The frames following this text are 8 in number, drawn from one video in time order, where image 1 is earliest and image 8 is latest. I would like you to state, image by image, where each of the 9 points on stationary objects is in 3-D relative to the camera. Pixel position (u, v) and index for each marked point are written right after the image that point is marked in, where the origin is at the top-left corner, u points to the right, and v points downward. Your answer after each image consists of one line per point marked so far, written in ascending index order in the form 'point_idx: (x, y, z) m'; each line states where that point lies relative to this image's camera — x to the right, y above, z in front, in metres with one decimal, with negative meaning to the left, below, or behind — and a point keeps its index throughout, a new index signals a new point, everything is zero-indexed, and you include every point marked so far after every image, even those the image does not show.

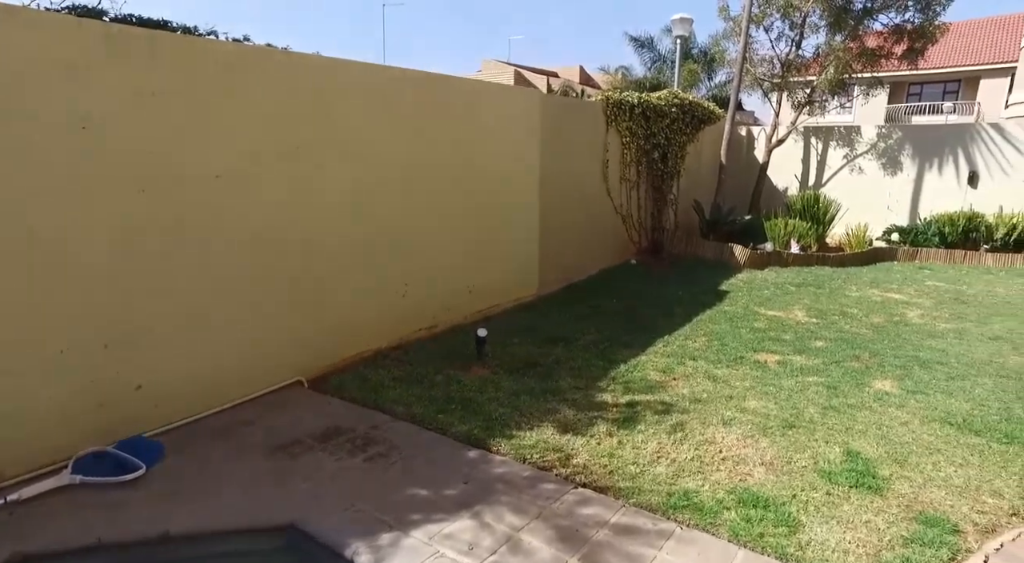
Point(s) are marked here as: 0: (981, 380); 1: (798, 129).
0: (+3.5, -0.7, +4.6) m
1: (+5.4, +2.8, +11.3) m
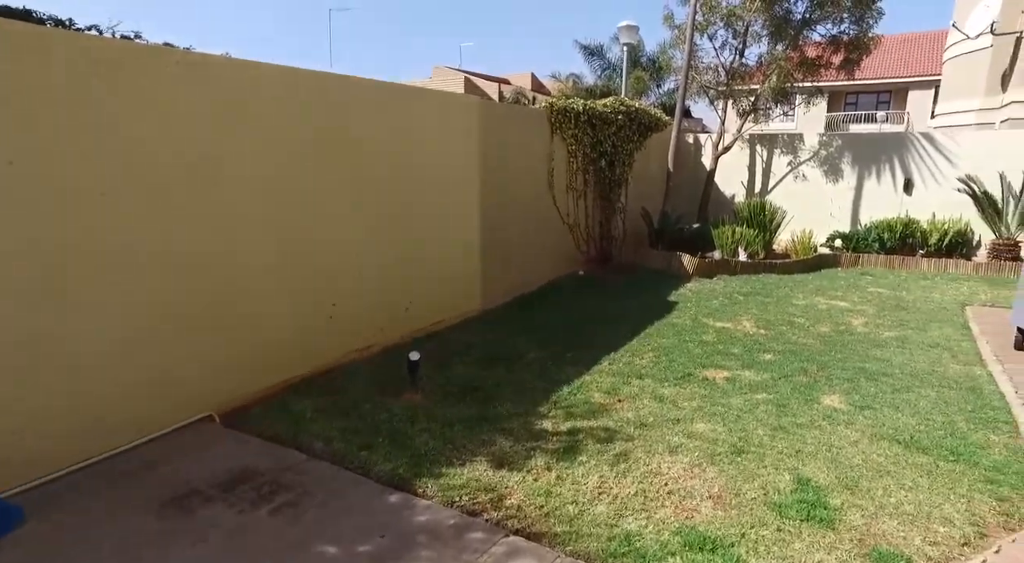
0: (+3.1, -0.8, +4.5) m
1: (+4.4, +2.7, +11.4) m
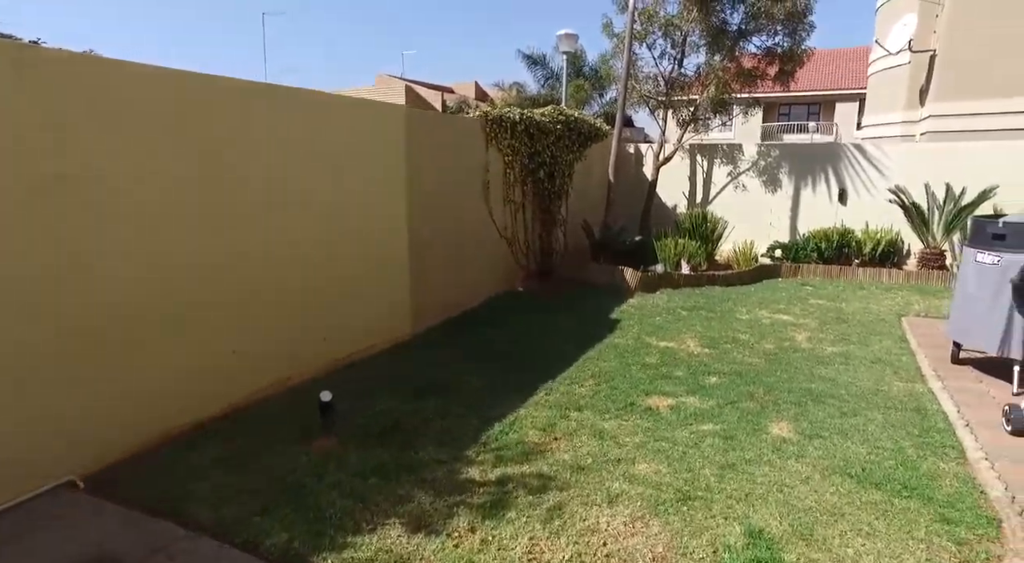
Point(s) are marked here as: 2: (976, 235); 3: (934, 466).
0: (+2.6, -0.9, +4.3) m
1: (+3.2, +2.5, +11.3) m
2: (+3.7, +0.4, +4.8) m
3: (+2.5, -1.1, +3.6) m
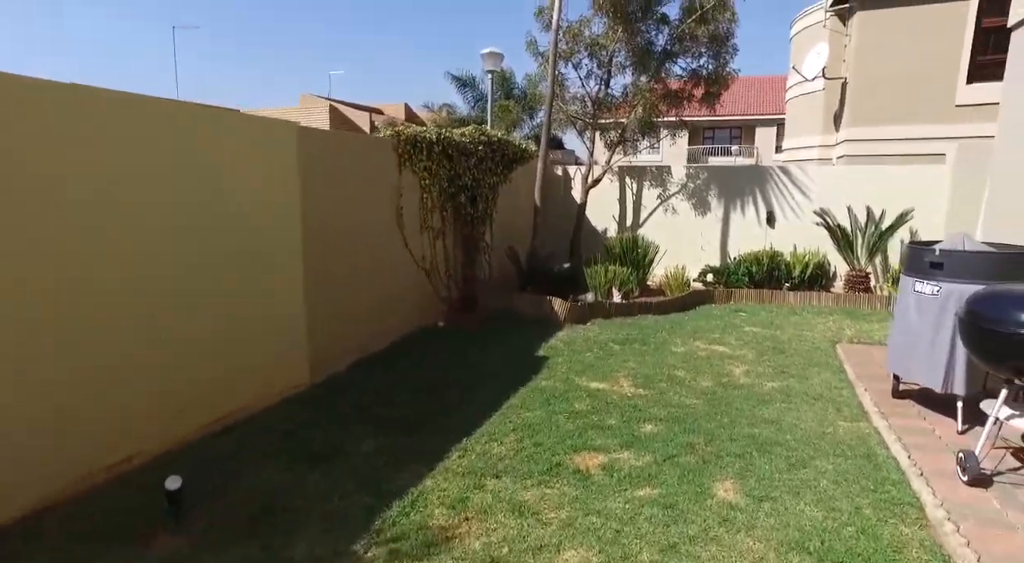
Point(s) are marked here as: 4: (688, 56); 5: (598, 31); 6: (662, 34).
0: (+2.0, -1.2, +3.9) m
1: (+1.8, +2.0, +11.0) m
2: (+3.0, +0.1, +4.6) m
3: (+2.0, -1.3, +3.1) m
4: (+3.0, +3.8, +10.3) m
5: (+1.5, +4.3, +10.2) m
6: (+2.5, +4.2, +10.1) m
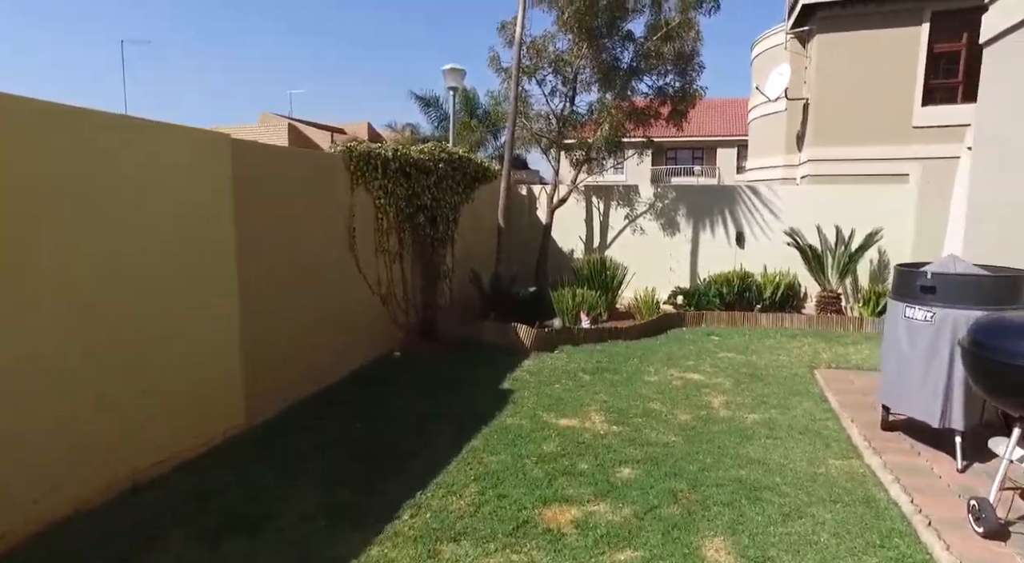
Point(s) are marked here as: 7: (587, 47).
0: (+1.8, -1.3, +3.5) m
1: (+1.2, +1.6, +10.7) m
2: (+2.7, 0.0, +4.3) m
3: (+1.8, -1.4, +2.7) m
4: (+2.4, +3.5, +10.1) m
5: (+0.8, +3.9, +10.0) m
6: (+1.9, +3.8, +9.9) m
7: (+1.2, +3.8, +9.8) m
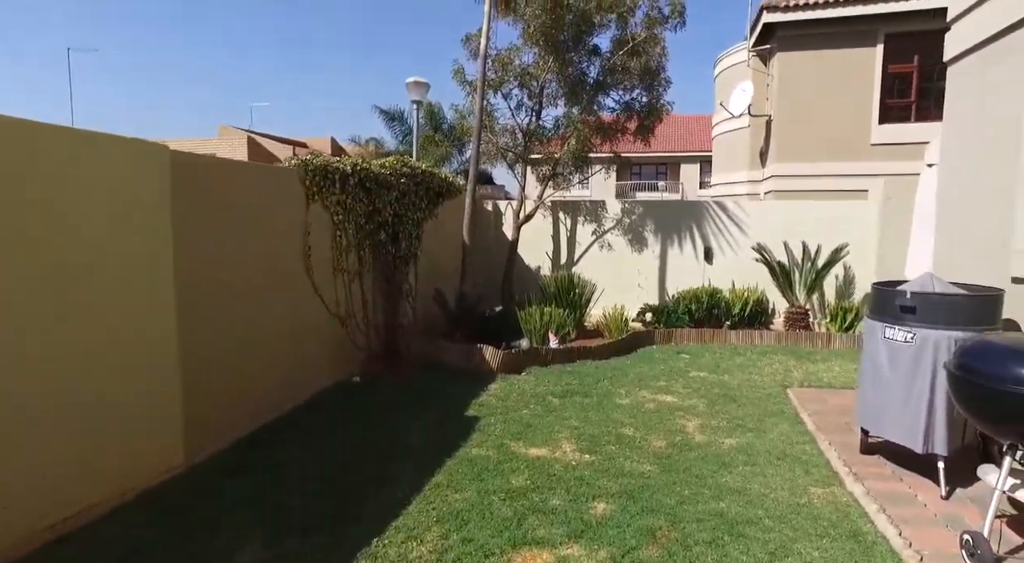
0: (+1.6, -1.5, +3.3) m
1: (+0.6, +1.3, +10.5) m
2: (+2.5, -0.2, +4.1) m
3: (+1.7, -1.5, +2.5) m
4: (+1.8, +3.2, +10.0) m
5: (+0.3, +3.6, +9.8) m
6: (+1.3, +3.5, +9.8) m
7: (+0.6, +3.5, +9.6) m
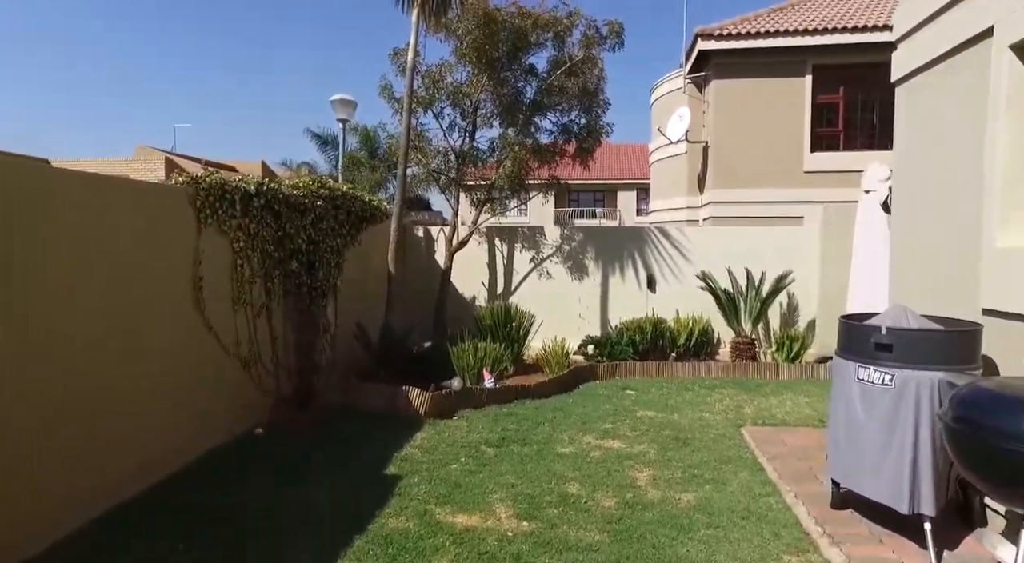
0: (+1.2, -1.6, +2.7) m
1: (-0.5, +0.8, +9.9) m
2: (+2.0, -0.4, +3.7) m
3: (+1.4, -1.7, +1.9) m
4: (+0.7, +2.7, +9.6) m
5: (-0.8, +3.1, +9.3) m
6: (+0.3, +3.0, +9.3) m
7: (-0.4, +3.1, +9.1) m
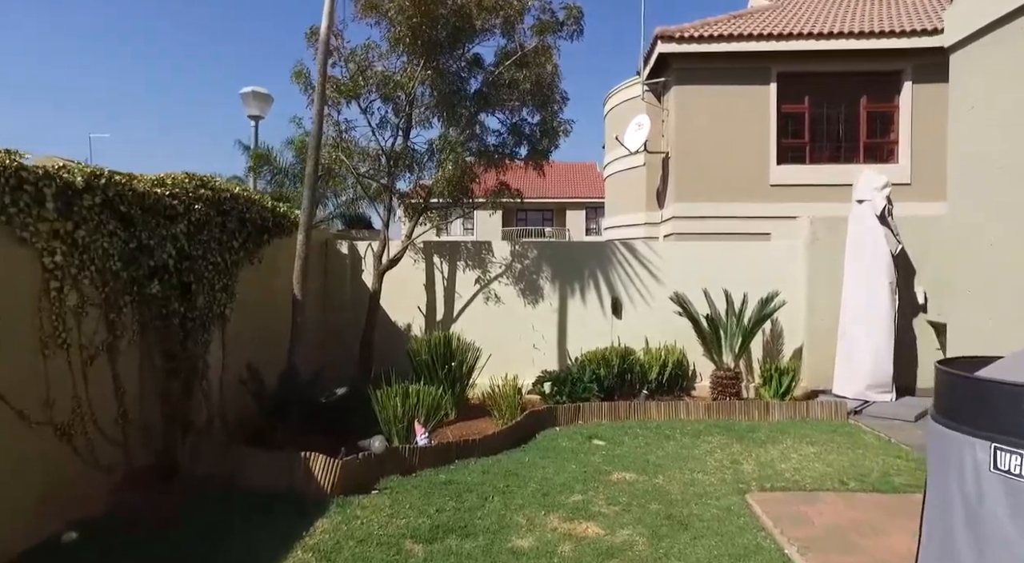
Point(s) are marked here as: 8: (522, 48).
0: (+1.1, -1.7, +1.3) m
1: (-1.3, +0.5, +8.4) m
2: (+1.8, -0.5, +2.4) m
3: (+1.3, -1.7, +0.5) m
4: (-0.1, +2.4, +8.3) m
5: (-1.5, +2.8, +7.8) m
6: (-0.5, +2.7, +8.0) m
7: (-1.1, +2.7, +7.7) m
8: (+0.1, +3.2, +8.2) m
